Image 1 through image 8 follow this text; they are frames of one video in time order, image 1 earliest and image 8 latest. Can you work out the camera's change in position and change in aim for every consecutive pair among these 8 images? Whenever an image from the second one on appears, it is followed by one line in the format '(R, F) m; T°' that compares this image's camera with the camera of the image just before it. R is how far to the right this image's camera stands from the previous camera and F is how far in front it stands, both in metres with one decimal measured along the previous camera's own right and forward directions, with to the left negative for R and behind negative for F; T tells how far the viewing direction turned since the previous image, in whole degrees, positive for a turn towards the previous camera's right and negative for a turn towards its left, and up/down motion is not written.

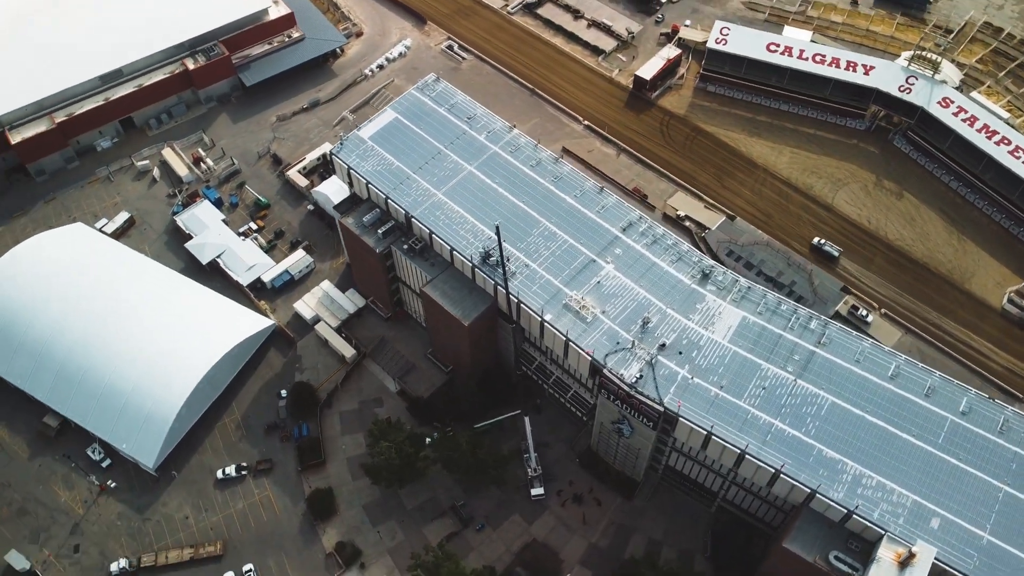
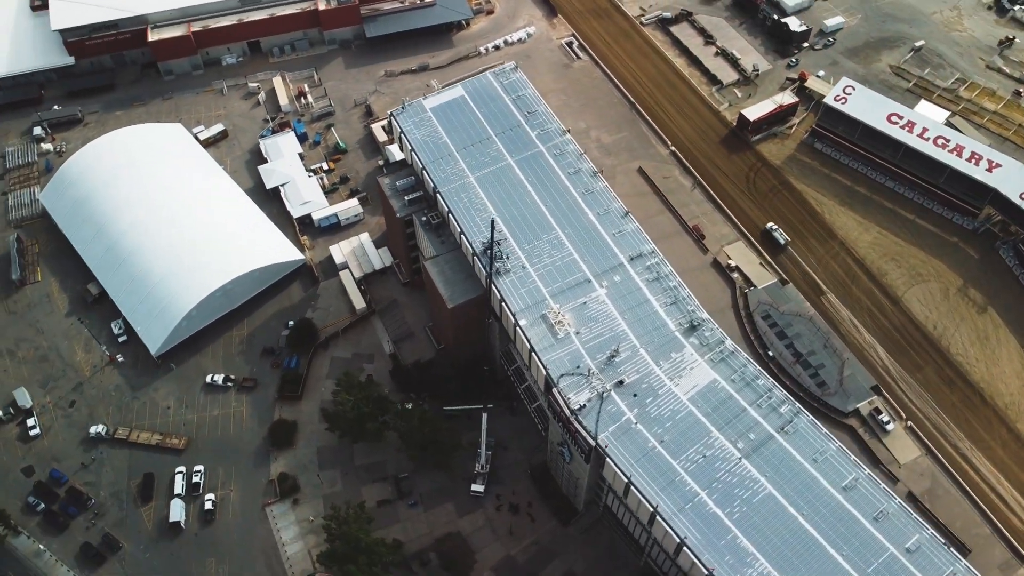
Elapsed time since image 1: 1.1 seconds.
(+17.1, +1.7) m; -11°
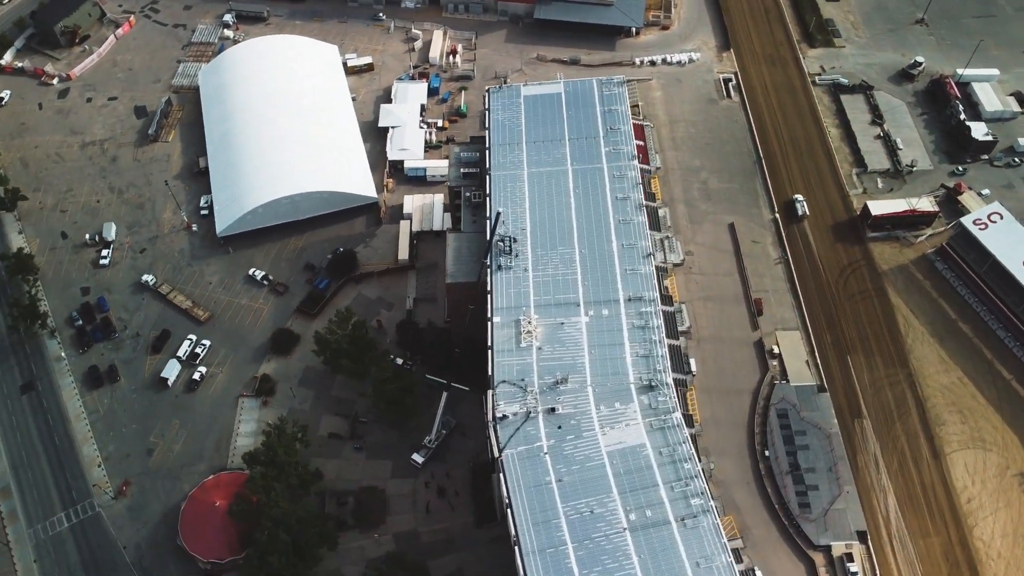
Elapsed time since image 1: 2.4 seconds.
(+21.2, +2.5) m; -14°
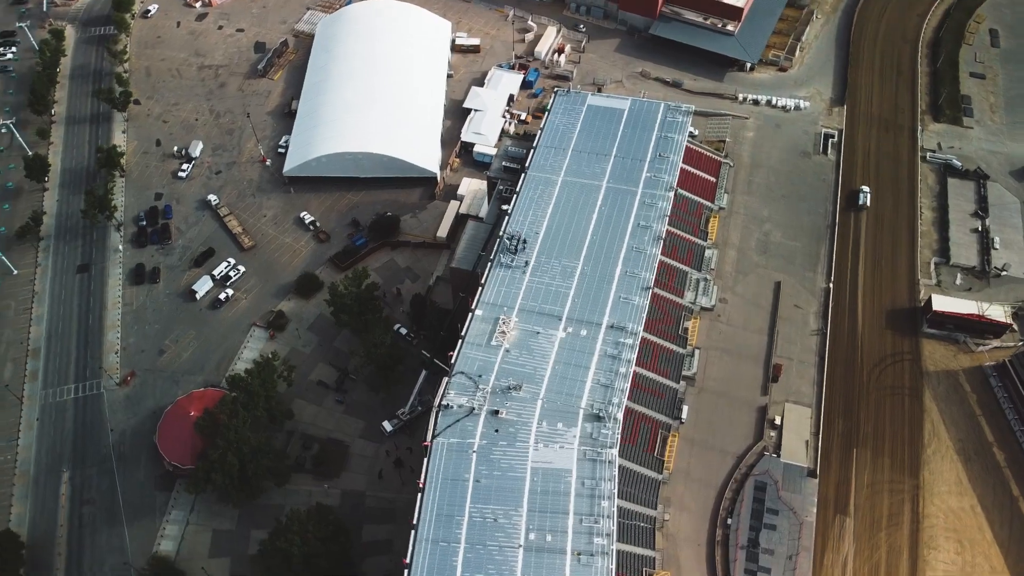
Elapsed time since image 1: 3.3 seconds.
(+15.3, +1.1) m; -10°
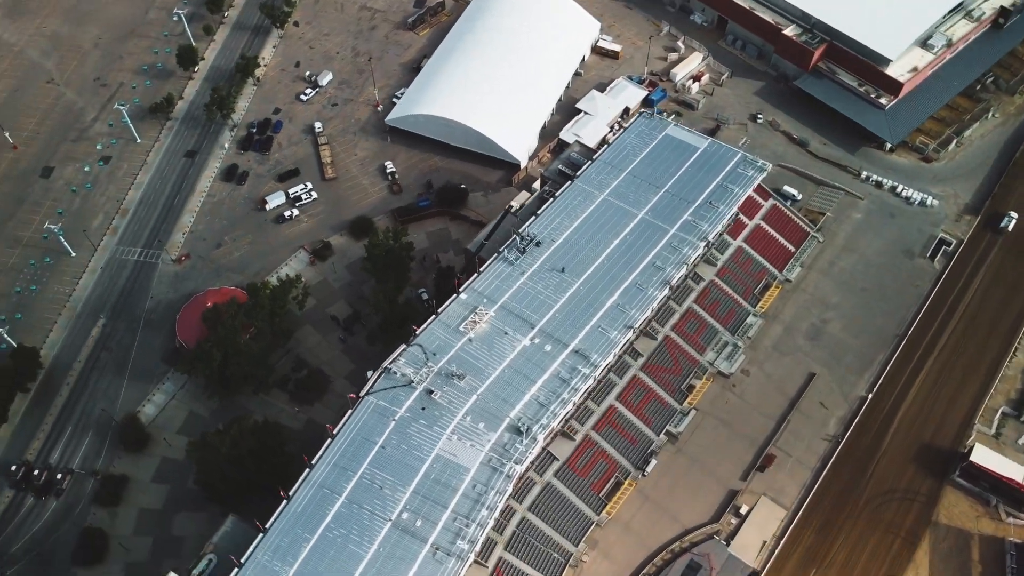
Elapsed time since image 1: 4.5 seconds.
(+19.5, +2.0) m; -13°
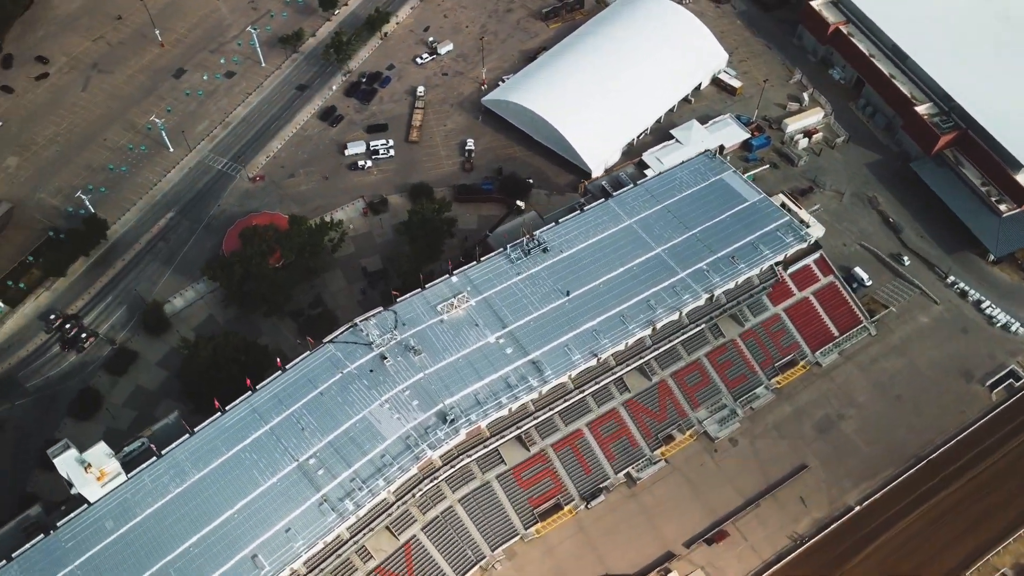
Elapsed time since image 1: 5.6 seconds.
(+17.5, +1.5) m; -11°
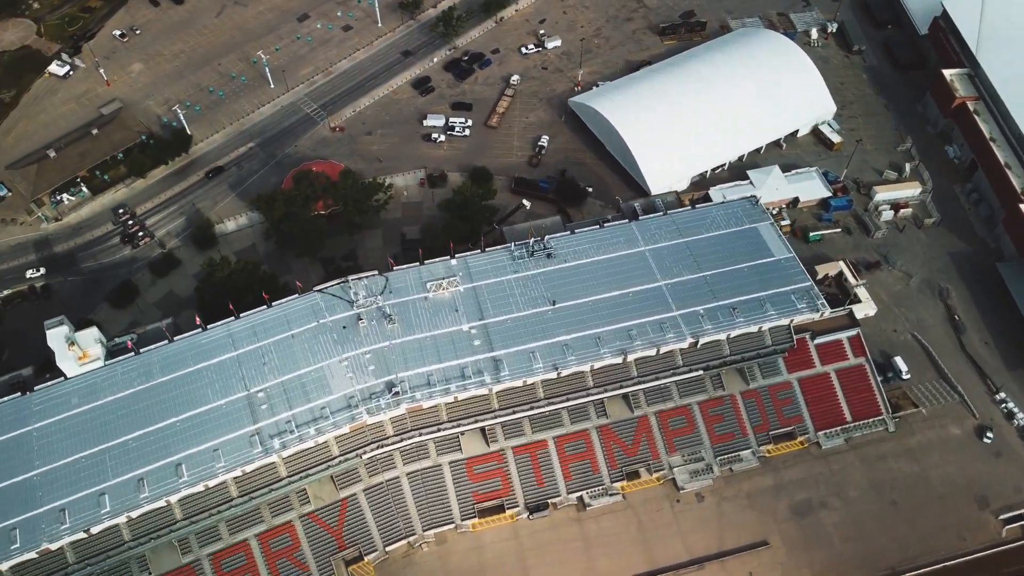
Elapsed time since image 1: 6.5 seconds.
(+15.4, +1.2) m; -10°
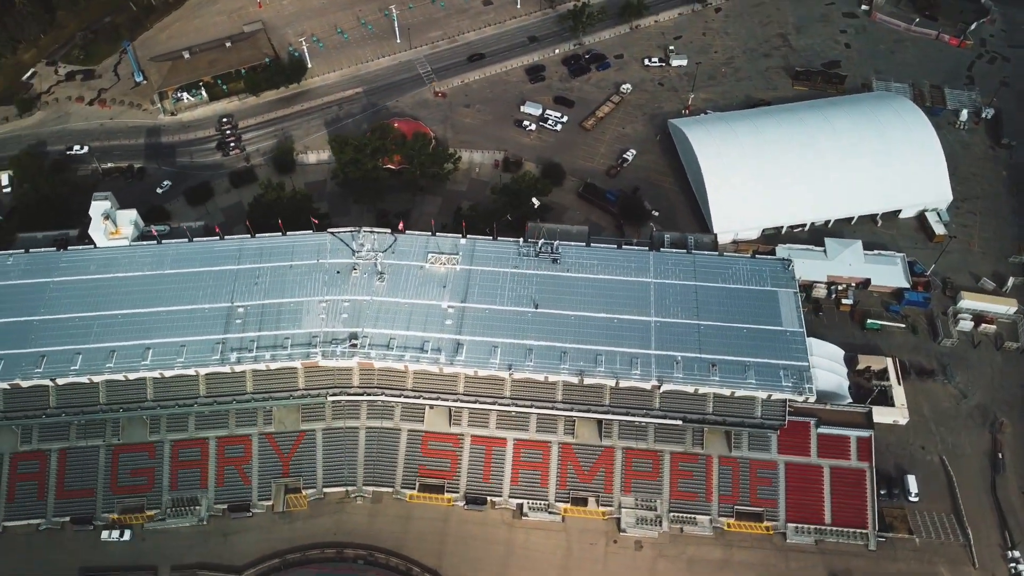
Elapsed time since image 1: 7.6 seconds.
(+17.4, +1.9) m; -11°
